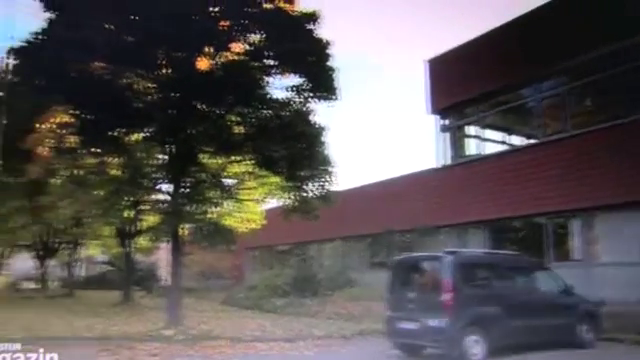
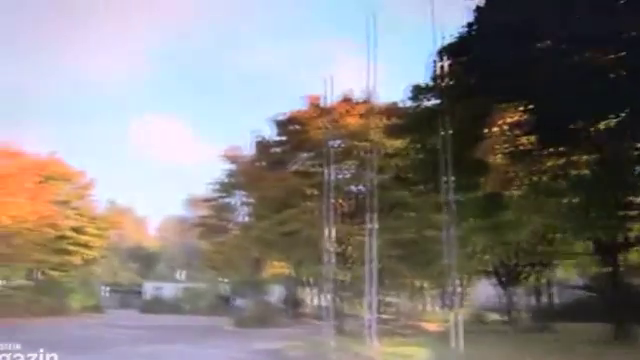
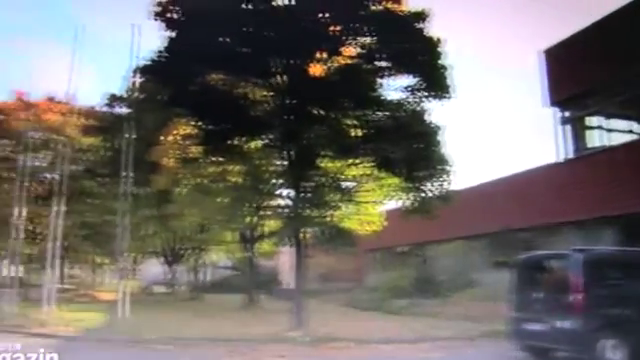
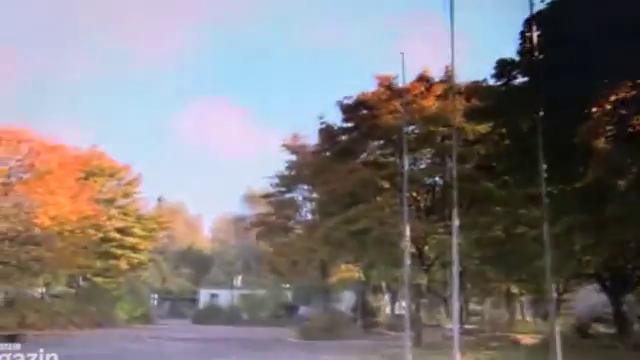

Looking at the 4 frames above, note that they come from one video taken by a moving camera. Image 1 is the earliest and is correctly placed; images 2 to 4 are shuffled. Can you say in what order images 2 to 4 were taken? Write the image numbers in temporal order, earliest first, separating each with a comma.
3, 2, 4
